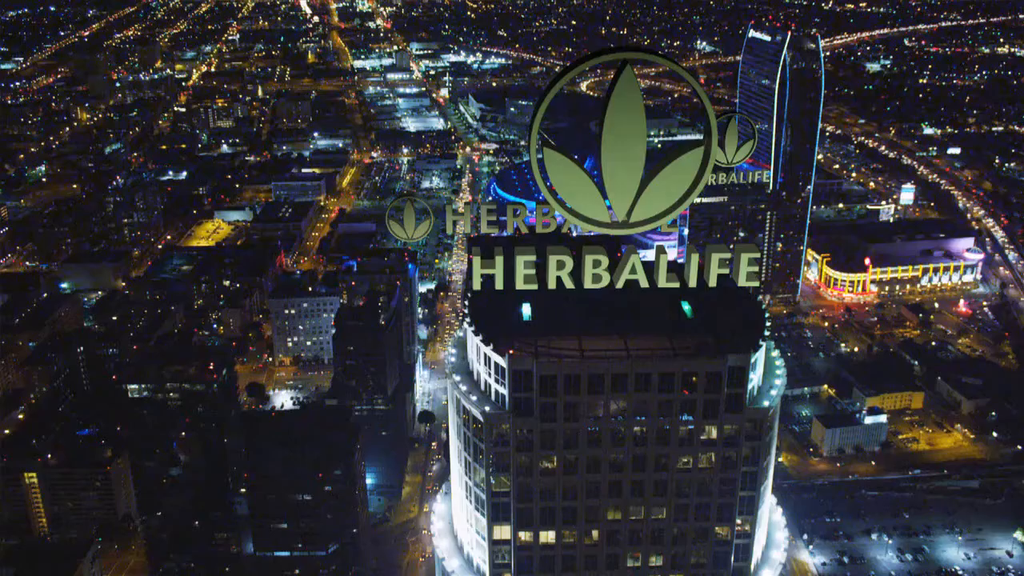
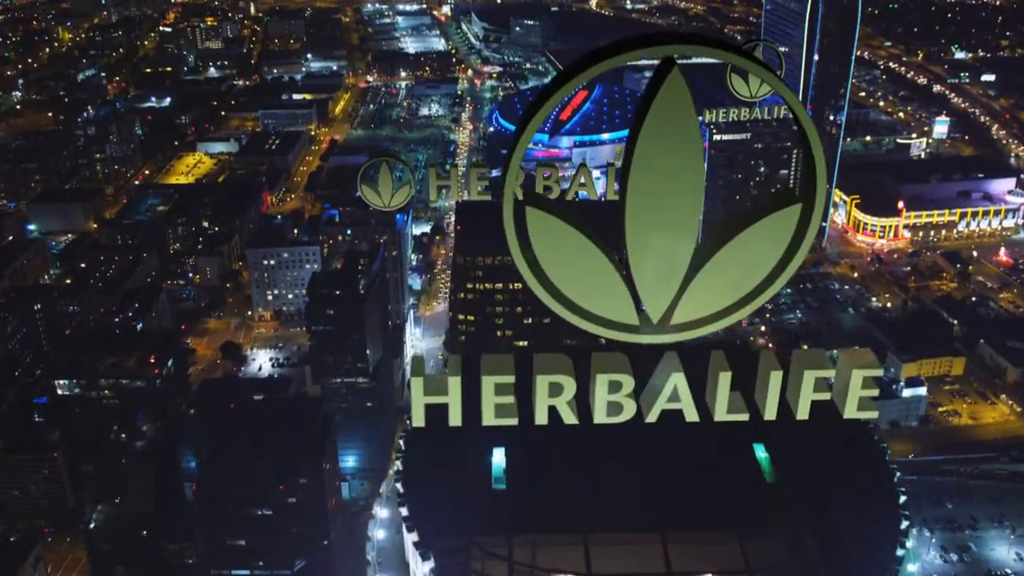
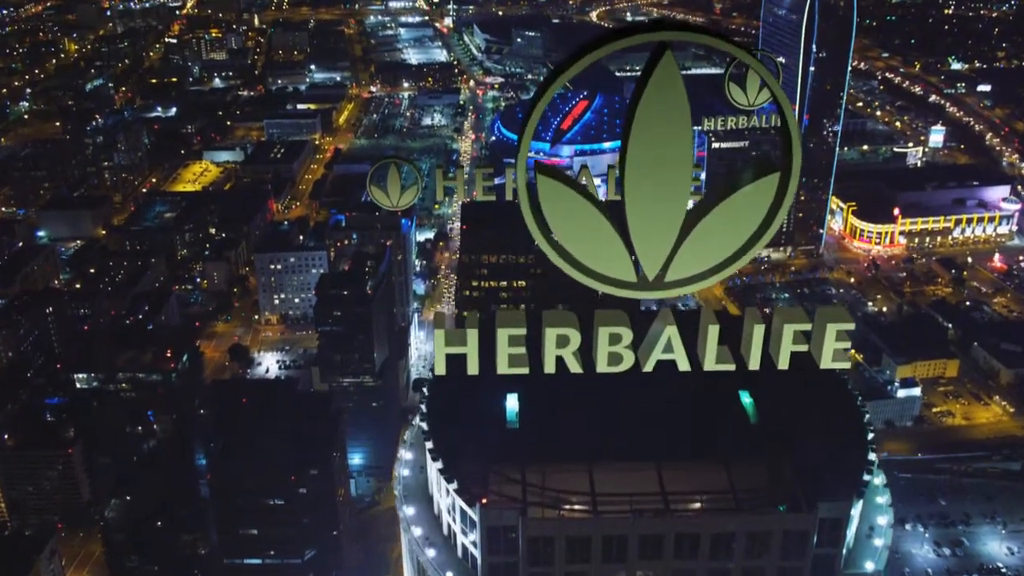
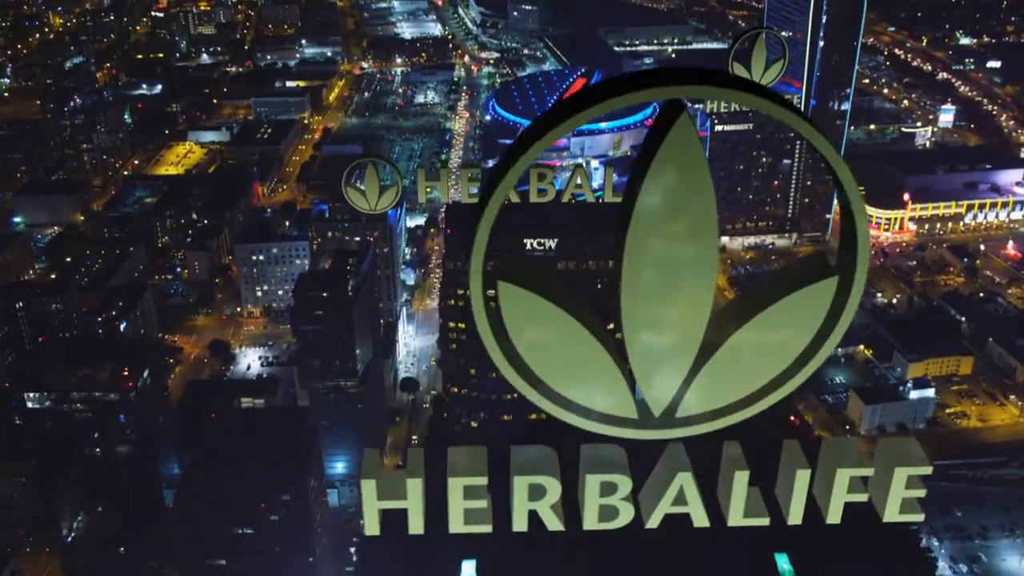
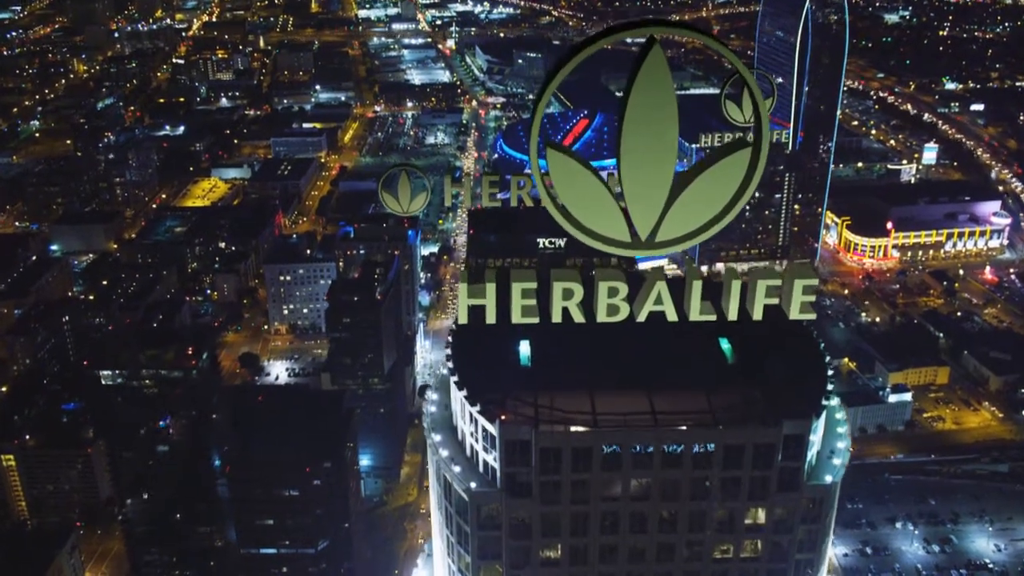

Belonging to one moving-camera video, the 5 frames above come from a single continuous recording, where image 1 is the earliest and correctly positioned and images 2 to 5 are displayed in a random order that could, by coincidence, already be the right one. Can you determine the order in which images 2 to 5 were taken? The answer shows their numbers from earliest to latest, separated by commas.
5, 3, 2, 4
